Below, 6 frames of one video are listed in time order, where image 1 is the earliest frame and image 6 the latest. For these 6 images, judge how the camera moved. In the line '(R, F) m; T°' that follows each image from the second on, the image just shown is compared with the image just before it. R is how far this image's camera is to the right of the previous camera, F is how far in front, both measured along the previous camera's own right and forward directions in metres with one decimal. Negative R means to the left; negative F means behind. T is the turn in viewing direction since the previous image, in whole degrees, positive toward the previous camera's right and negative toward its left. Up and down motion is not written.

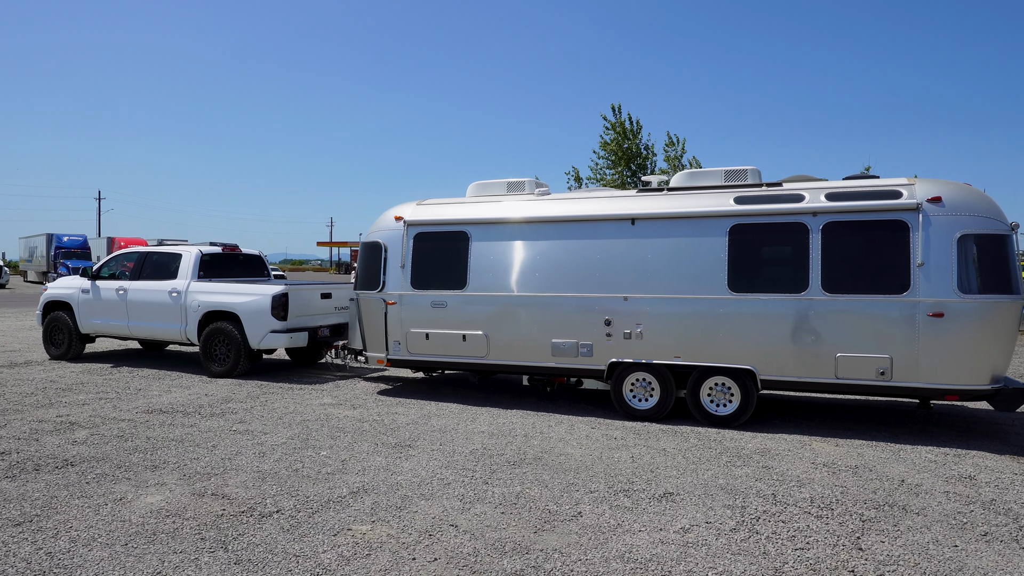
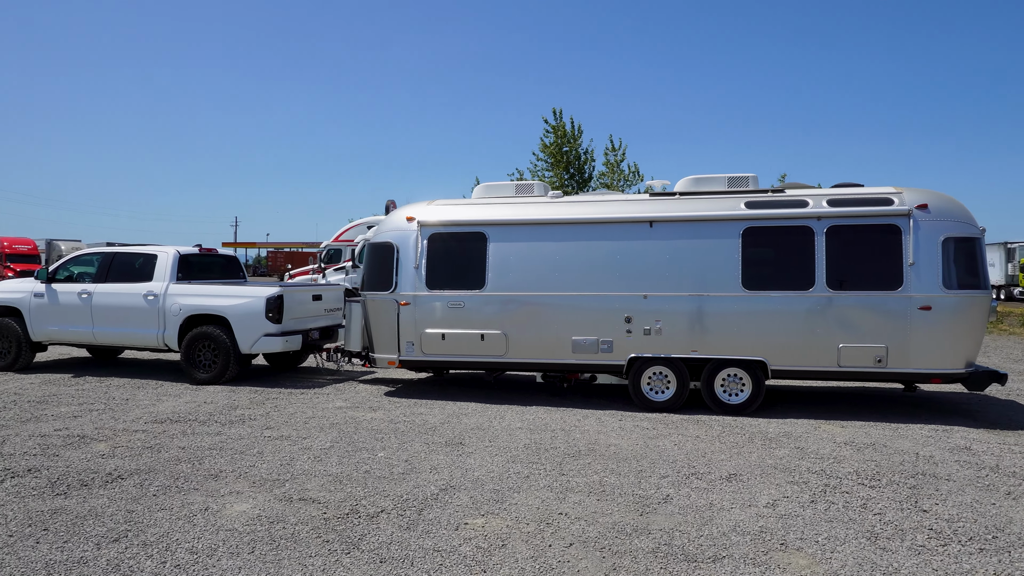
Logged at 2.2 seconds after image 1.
(-1.3, -0.1) m; +7°
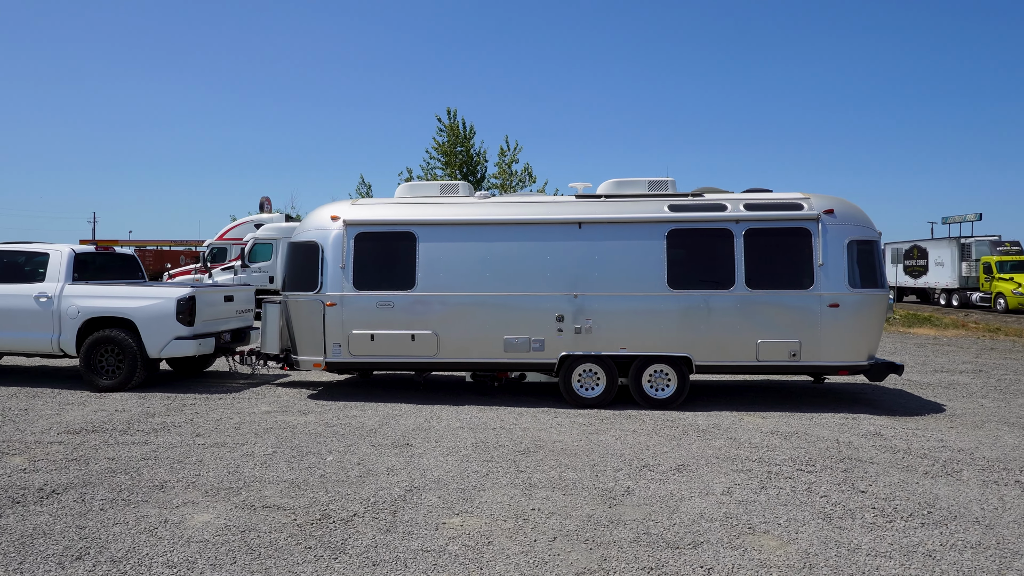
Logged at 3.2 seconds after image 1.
(-0.6, 0.0) m; +9°
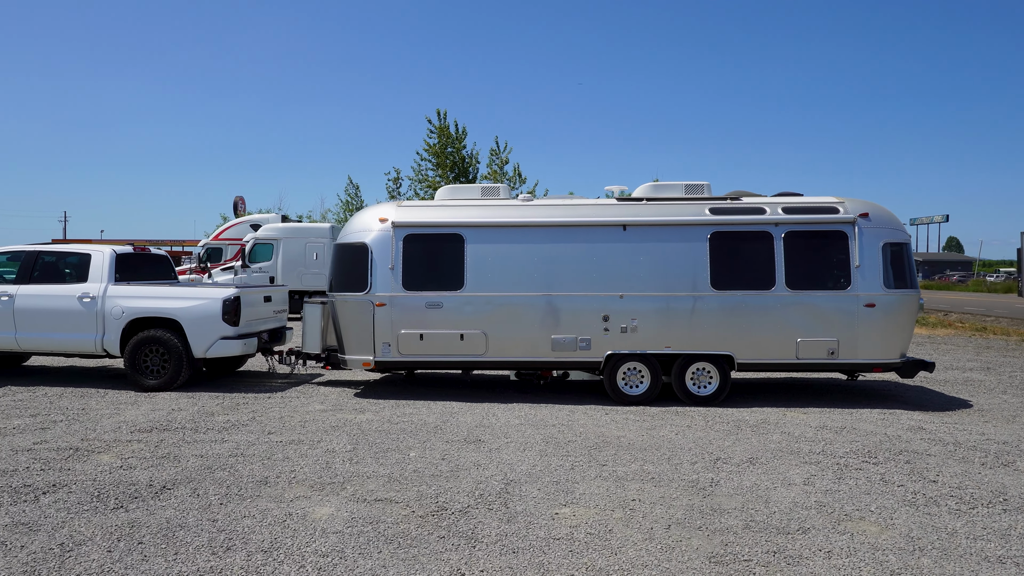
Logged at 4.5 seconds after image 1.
(-0.9, -0.2) m; +2°
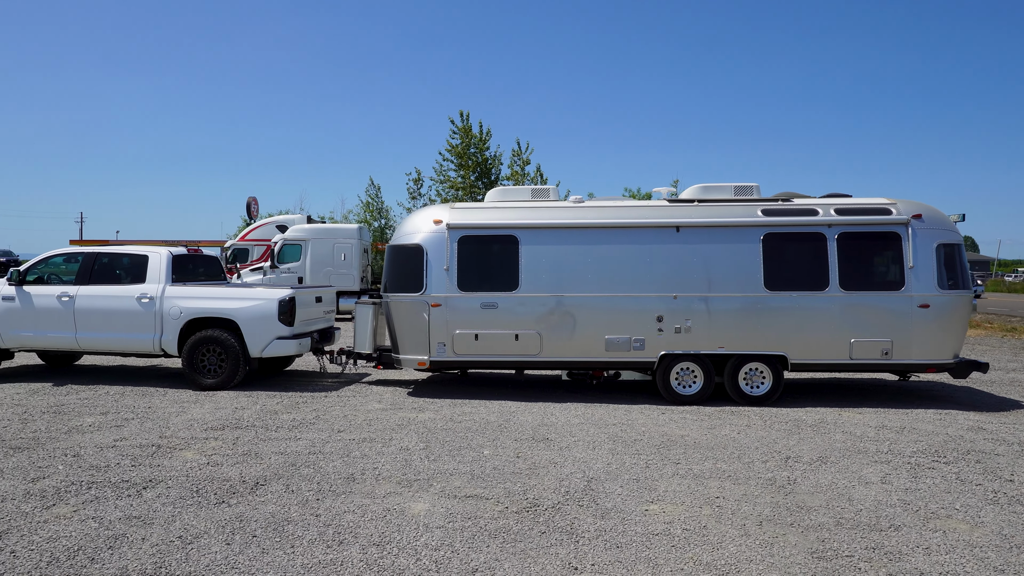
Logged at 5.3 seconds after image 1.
(-0.5, -0.1) m; -1°
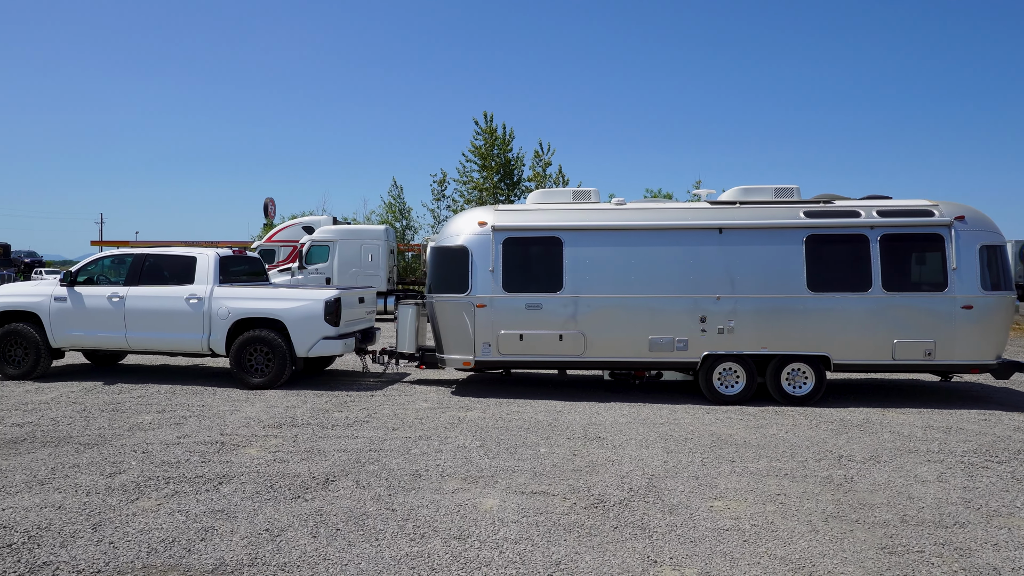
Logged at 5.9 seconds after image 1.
(-0.4, -0.1) m; -1°
